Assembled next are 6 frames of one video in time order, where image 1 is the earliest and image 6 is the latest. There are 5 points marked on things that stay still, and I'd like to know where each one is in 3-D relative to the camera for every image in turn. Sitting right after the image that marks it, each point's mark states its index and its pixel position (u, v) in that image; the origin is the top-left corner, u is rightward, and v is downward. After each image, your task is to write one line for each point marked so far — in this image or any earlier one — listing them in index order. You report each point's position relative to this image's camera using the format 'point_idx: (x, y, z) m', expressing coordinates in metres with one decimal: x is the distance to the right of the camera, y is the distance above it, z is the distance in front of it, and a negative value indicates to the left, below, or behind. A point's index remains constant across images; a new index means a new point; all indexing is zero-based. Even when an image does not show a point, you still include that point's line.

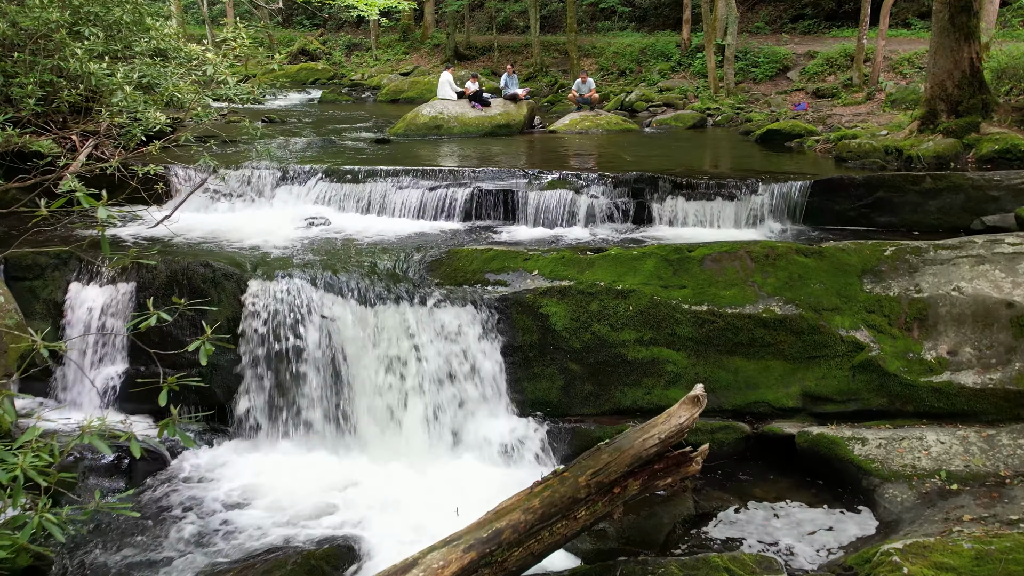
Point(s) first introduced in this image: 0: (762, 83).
0: (+6.4, +5.2, +14.9) m
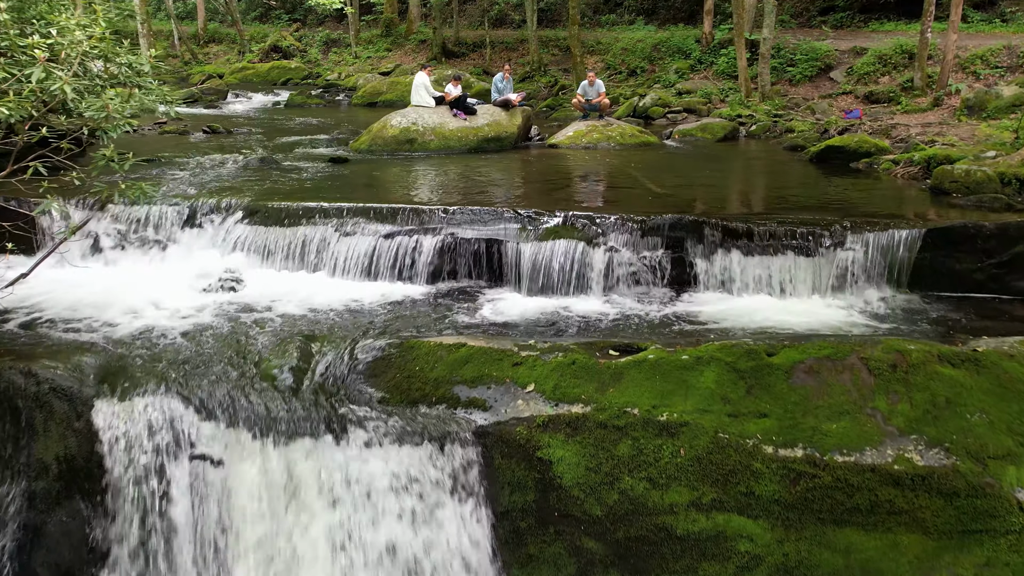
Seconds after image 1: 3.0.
0: (+6.2, +4.4, +12.6) m
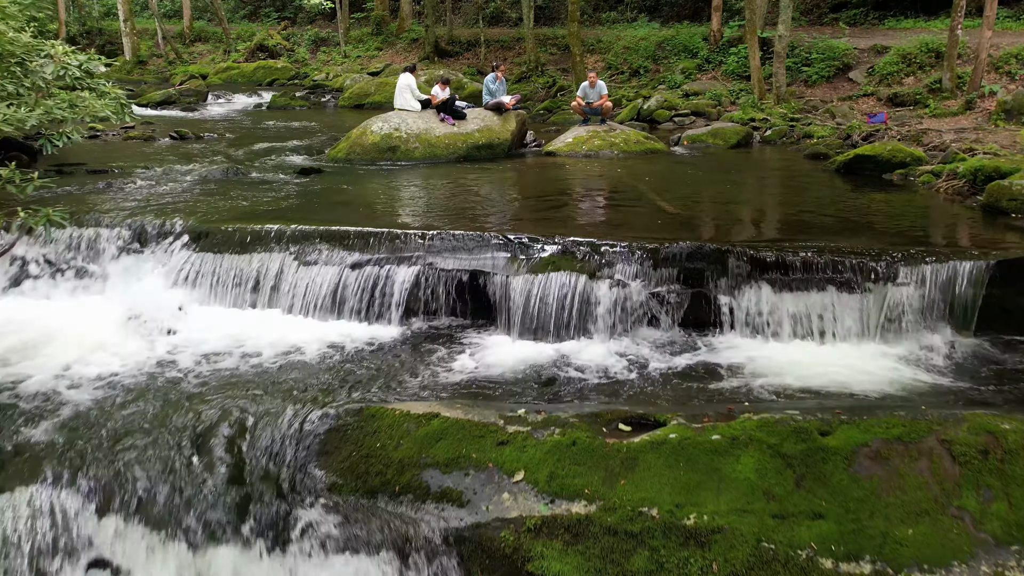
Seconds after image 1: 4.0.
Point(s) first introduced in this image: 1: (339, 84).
0: (+6.1, +4.0, +11.7) m
1: (-5.2, +6.2, +17.7) m
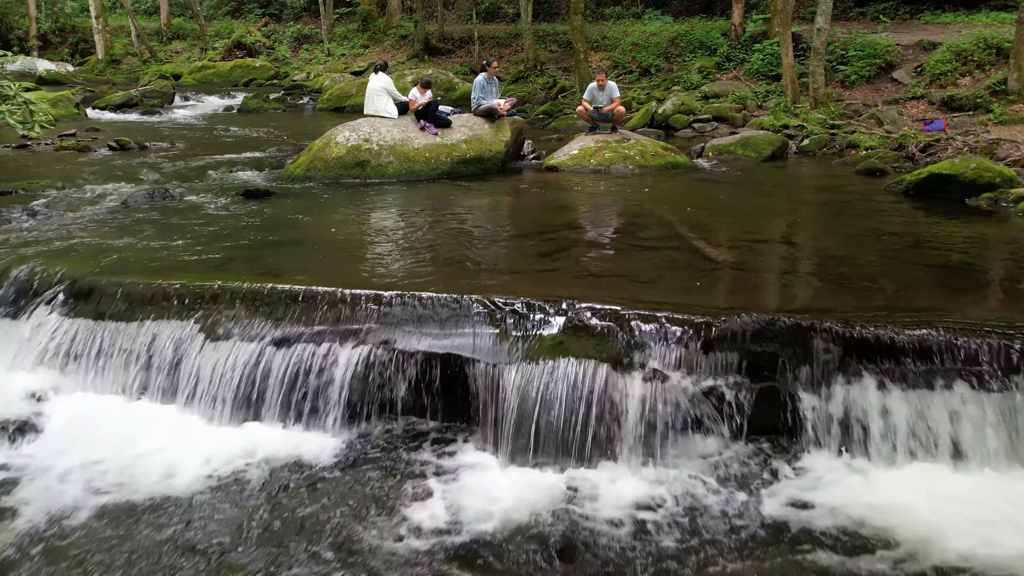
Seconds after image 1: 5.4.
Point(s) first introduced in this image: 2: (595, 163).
0: (+6.0, +3.5, +10.3) m
1: (-5.3, +5.7, +16.2) m
2: (+1.1, +1.6, +7.6) m
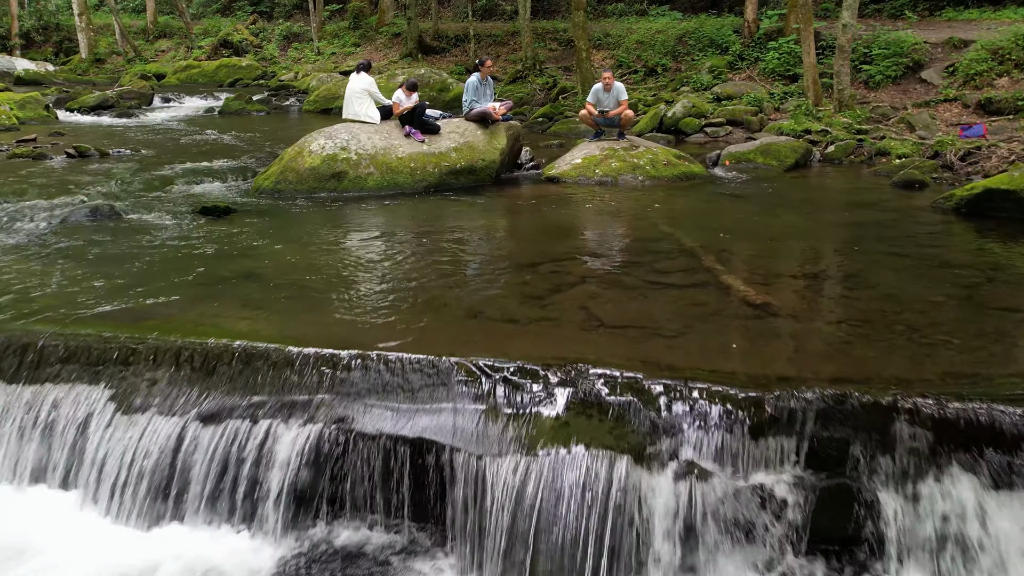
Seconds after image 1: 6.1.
0: (+6.0, +3.2, +9.5) m
1: (-5.4, +5.4, +15.4) m
2: (+1.0, +1.3, +6.8) m
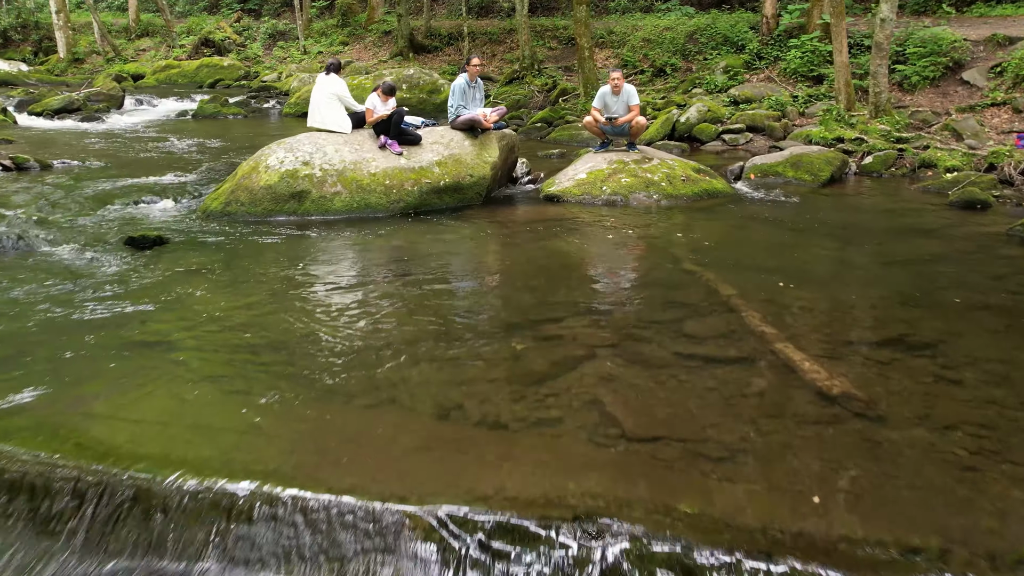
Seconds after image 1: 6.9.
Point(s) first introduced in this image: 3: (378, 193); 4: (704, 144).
0: (+5.9, +2.9, +8.6) m
1: (-5.5, +5.0, +14.5) m
2: (+1.0, +1.0, +5.9) m
3: (-1.2, +0.9, +5.4) m
4: (+2.6, +2.0, +7.9) m
